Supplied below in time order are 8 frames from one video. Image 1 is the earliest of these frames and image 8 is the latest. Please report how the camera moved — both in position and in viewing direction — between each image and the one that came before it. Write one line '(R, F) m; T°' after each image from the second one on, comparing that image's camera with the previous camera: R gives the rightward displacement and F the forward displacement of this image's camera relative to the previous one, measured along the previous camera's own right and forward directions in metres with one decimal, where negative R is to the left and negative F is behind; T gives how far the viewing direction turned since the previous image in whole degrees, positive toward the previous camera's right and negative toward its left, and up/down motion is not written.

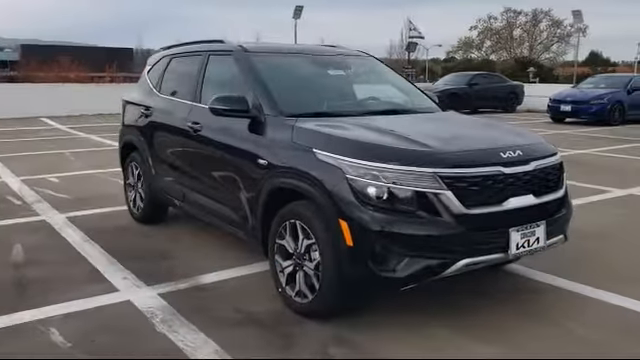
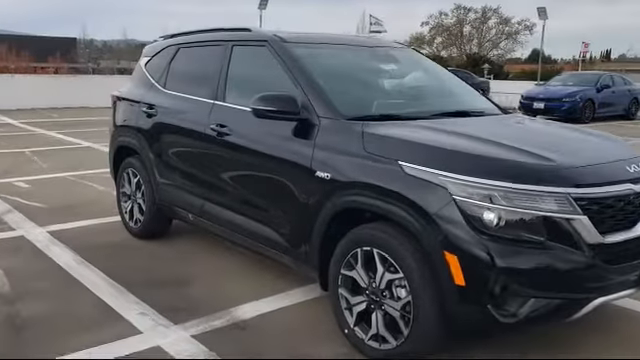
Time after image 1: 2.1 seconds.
(-0.7, +0.7) m; +5°
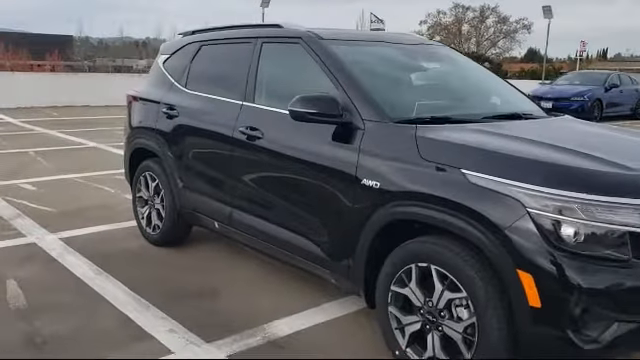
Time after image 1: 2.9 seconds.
(-0.3, +0.3) m; 0°
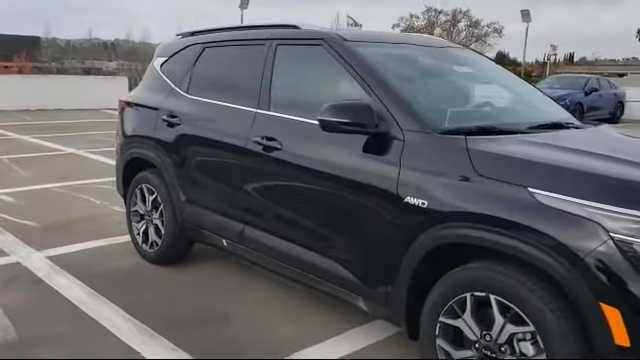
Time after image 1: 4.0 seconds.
(-0.3, +0.3) m; +3°
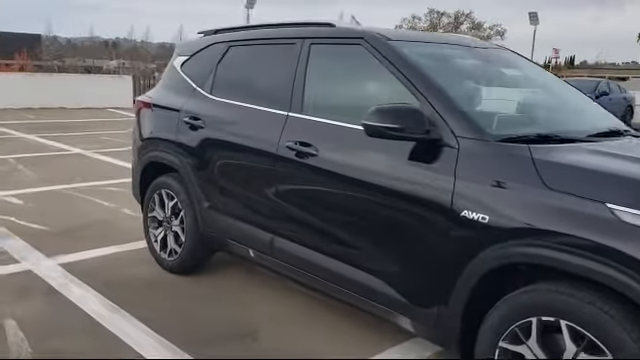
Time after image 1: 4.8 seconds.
(-0.2, +0.2) m; 0°
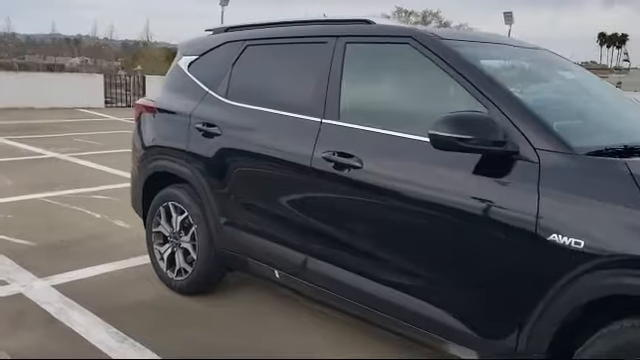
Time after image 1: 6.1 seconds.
(-0.4, +0.4) m; +3°
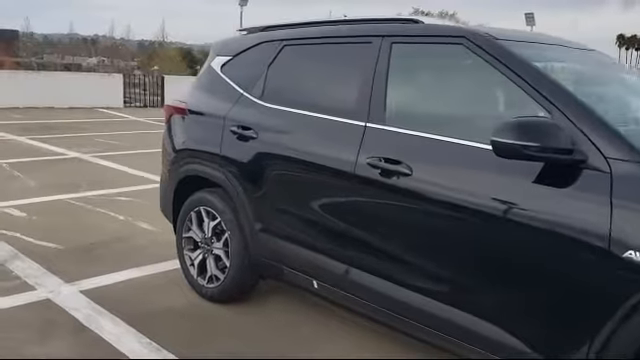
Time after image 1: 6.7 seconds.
(-0.2, +0.1) m; -1°
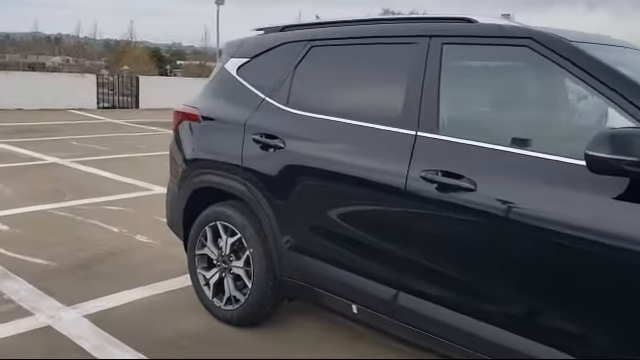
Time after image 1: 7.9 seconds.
(-0.3, +0.3) m; +3°
